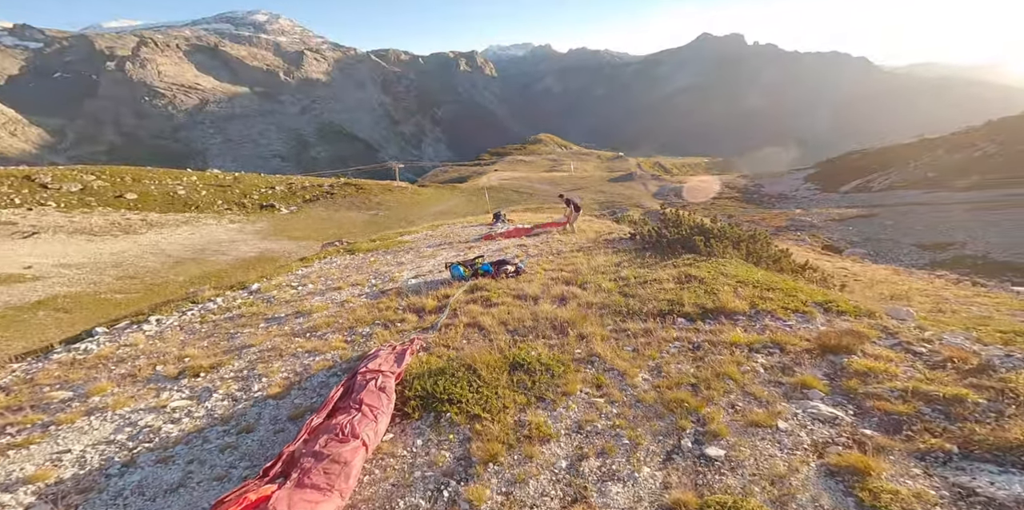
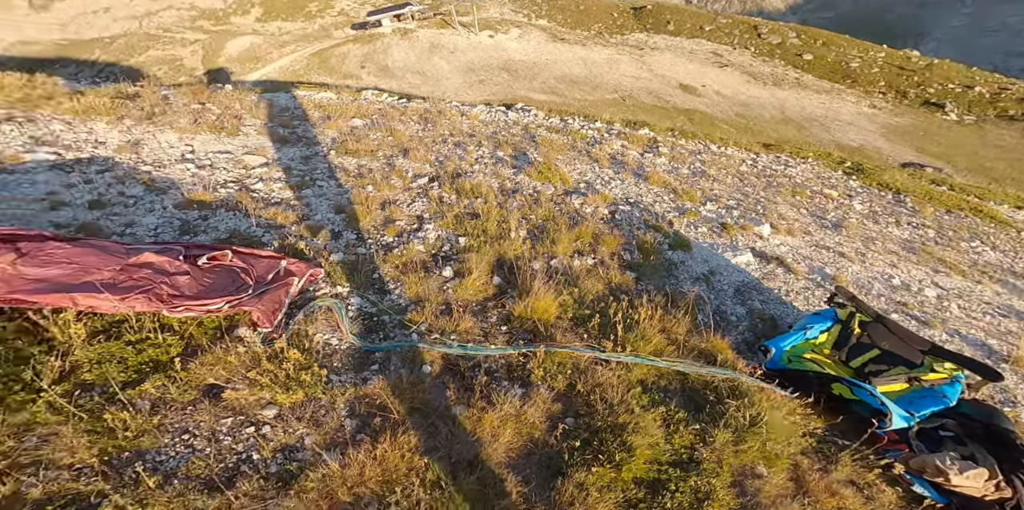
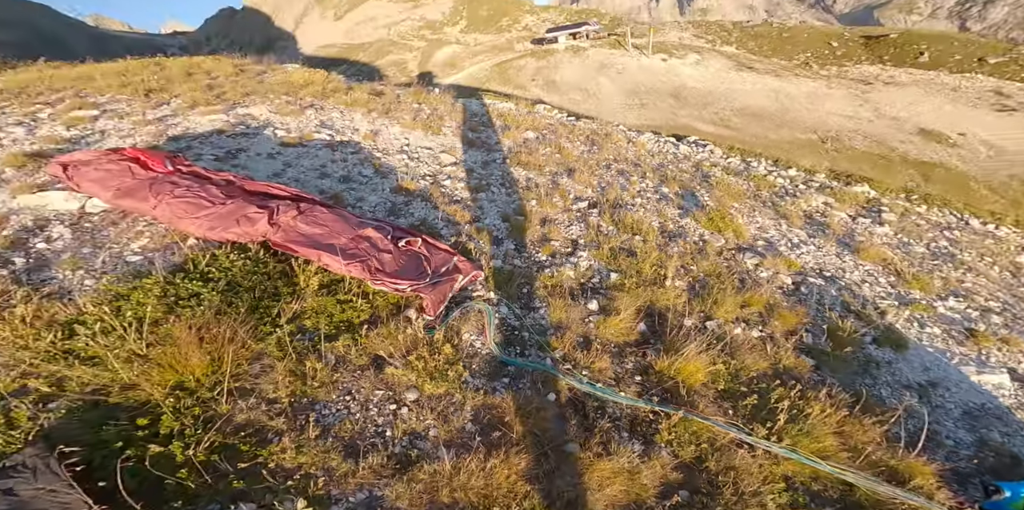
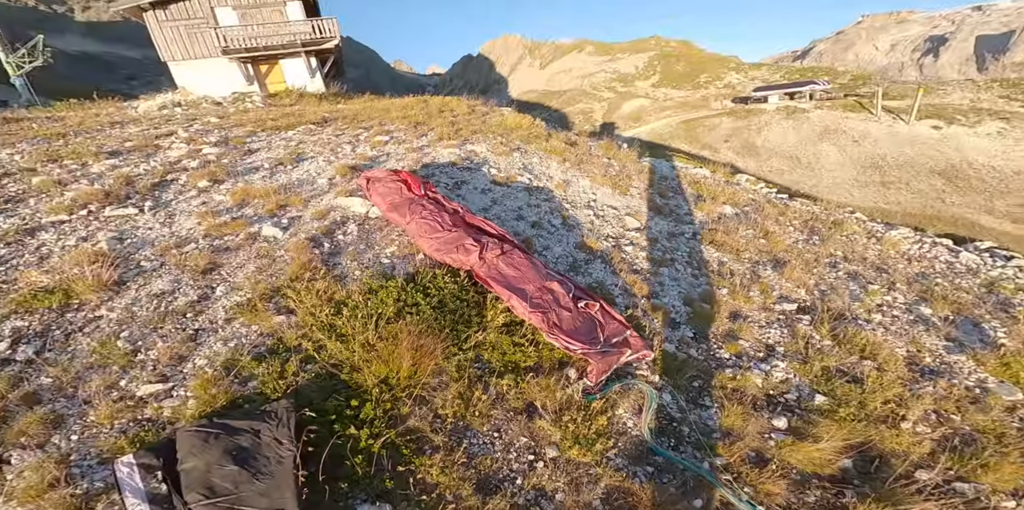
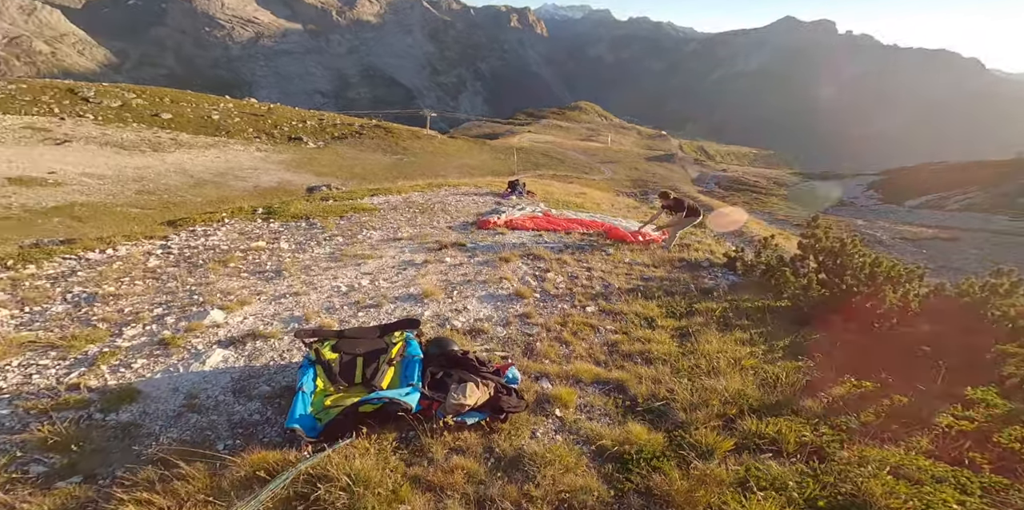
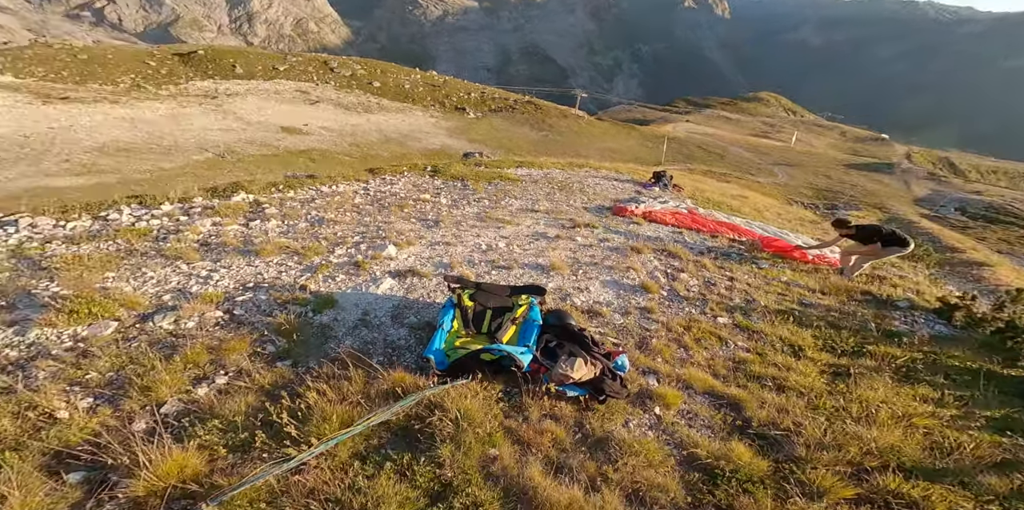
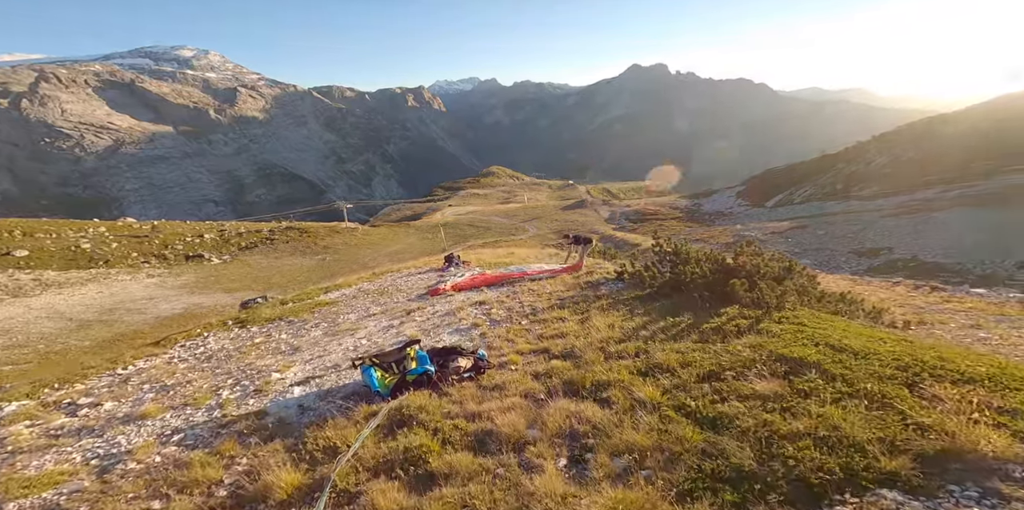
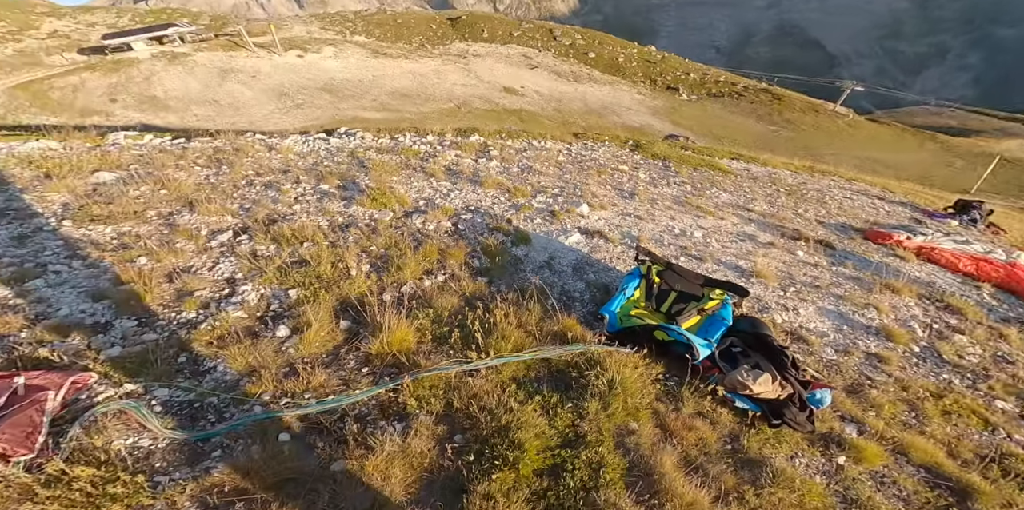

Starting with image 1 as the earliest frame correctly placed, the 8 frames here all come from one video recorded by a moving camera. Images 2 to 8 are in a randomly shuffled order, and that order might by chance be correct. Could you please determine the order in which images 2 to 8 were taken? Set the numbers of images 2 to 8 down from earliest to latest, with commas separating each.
7, 5, 6, 8, 2, 3, 4
